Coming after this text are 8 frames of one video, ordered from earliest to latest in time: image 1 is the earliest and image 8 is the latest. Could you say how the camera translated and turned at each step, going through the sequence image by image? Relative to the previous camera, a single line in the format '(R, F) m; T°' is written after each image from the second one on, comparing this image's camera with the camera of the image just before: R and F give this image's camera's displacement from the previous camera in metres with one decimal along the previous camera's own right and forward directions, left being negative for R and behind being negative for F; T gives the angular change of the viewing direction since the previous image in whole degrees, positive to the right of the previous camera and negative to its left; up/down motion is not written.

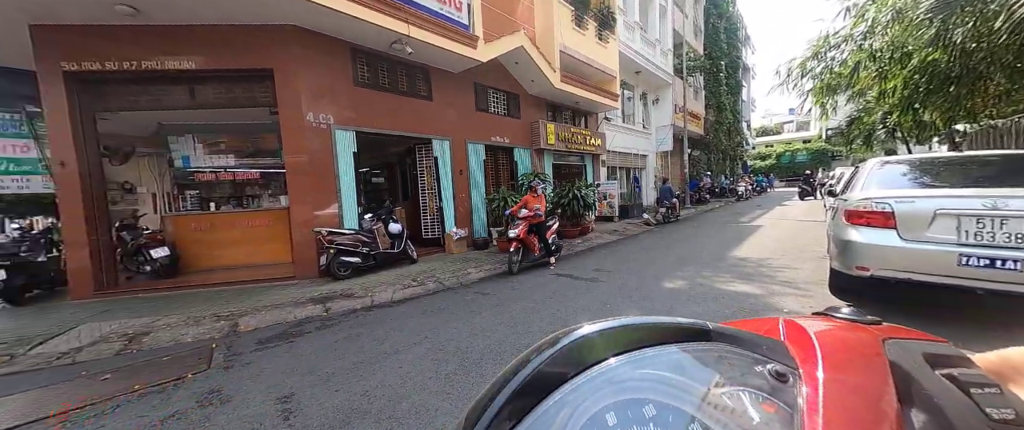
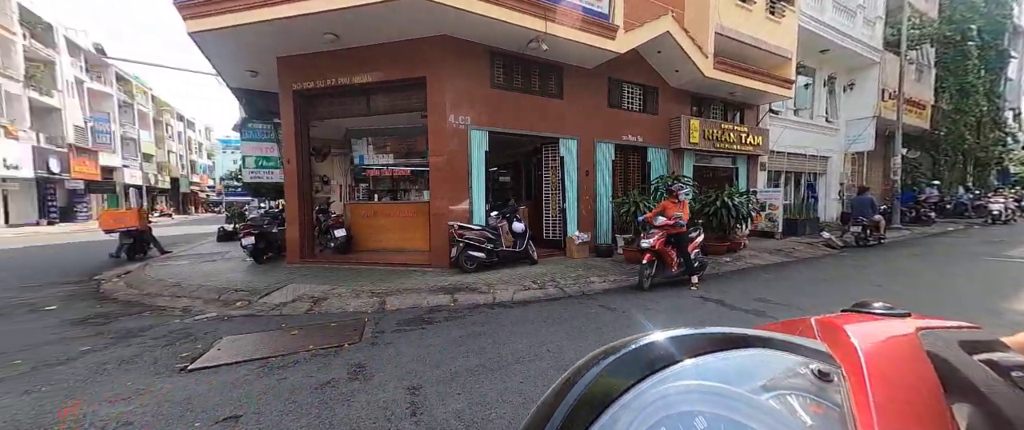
(-0.3, +0.4) m; -20°
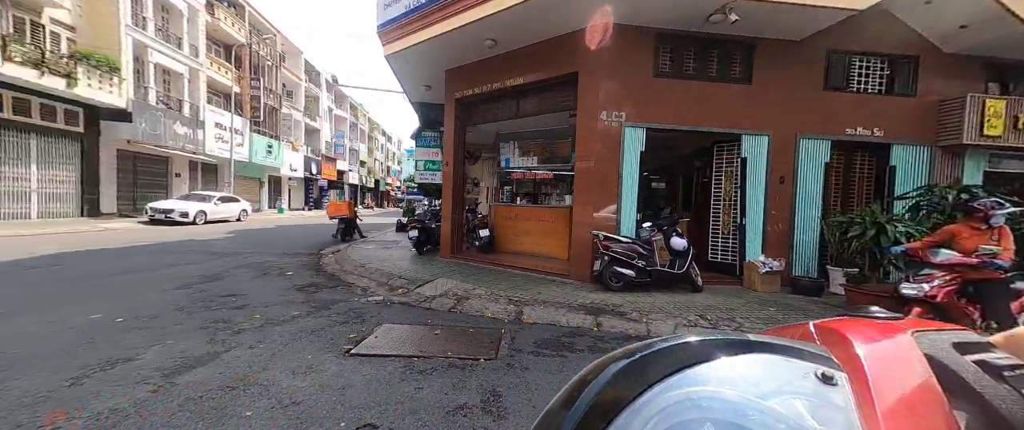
(-0.3, +0.6) m; -23°
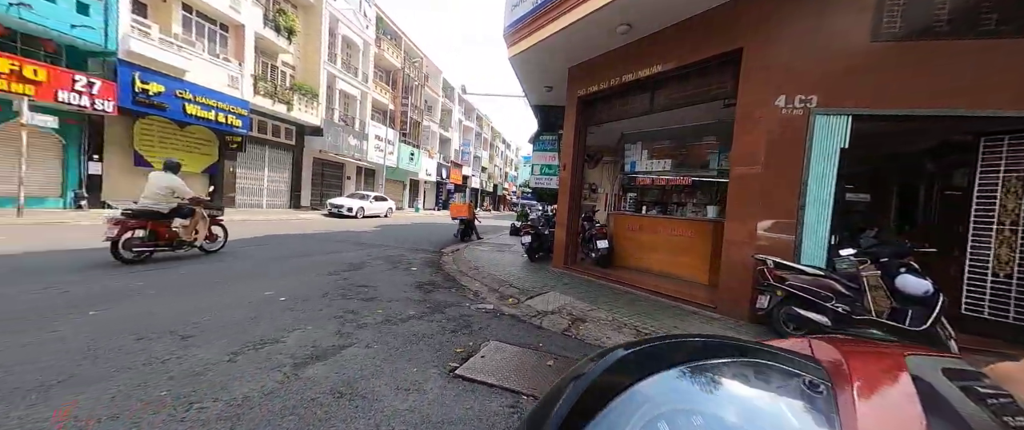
(-0.2, +0.6) m; -20°
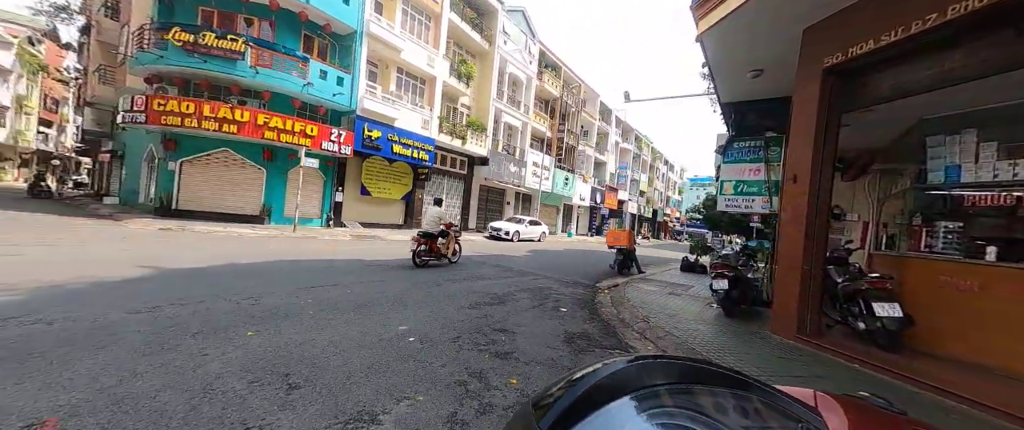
(-0.4, +1.3) m; -27°
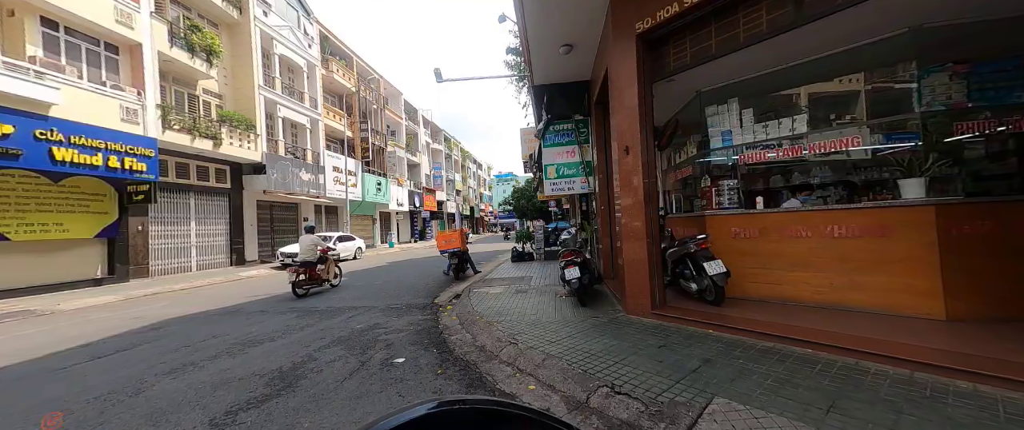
(+0.3, +1.6) m; +31°
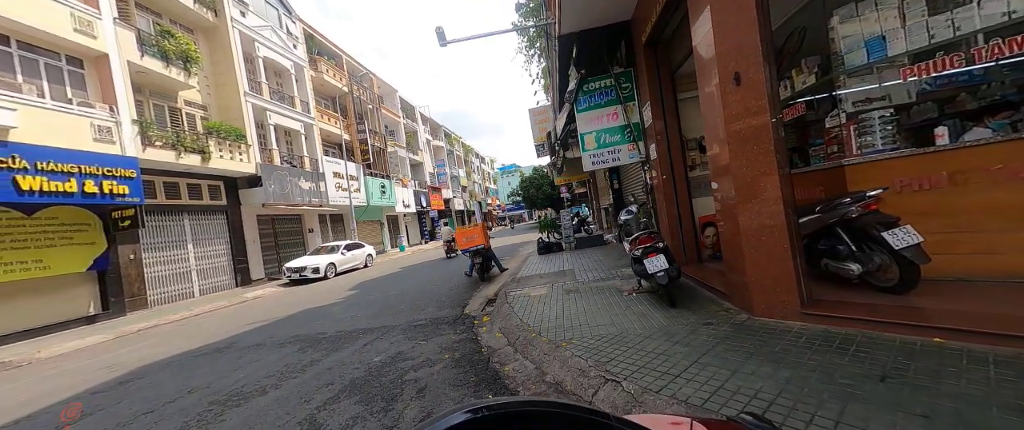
(-0.6, +1.3) m; -1°
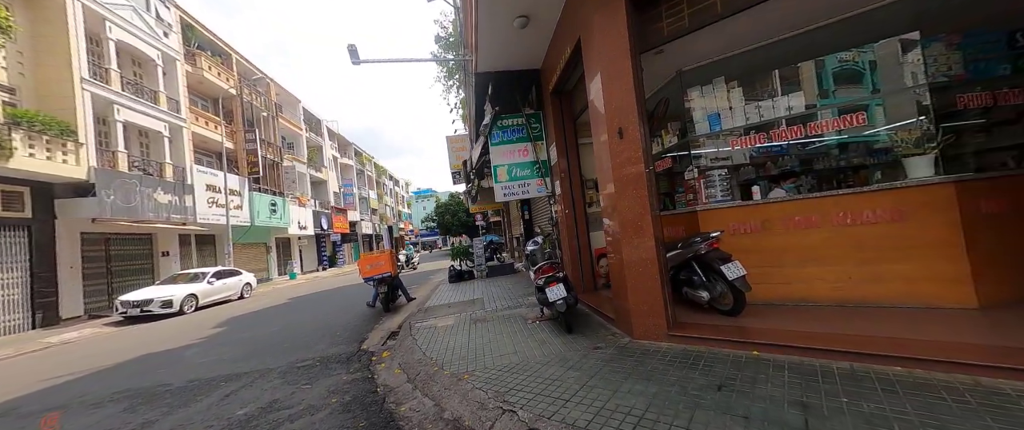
(+0.1, -0.1) m; +15°
